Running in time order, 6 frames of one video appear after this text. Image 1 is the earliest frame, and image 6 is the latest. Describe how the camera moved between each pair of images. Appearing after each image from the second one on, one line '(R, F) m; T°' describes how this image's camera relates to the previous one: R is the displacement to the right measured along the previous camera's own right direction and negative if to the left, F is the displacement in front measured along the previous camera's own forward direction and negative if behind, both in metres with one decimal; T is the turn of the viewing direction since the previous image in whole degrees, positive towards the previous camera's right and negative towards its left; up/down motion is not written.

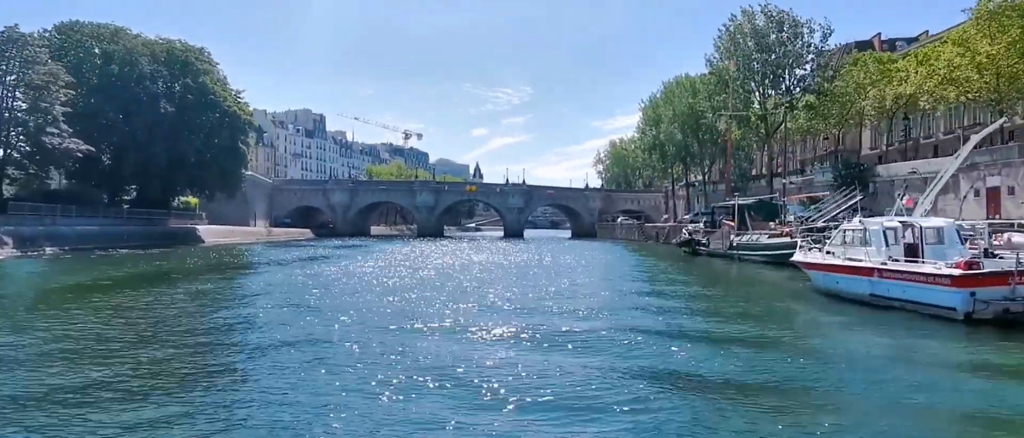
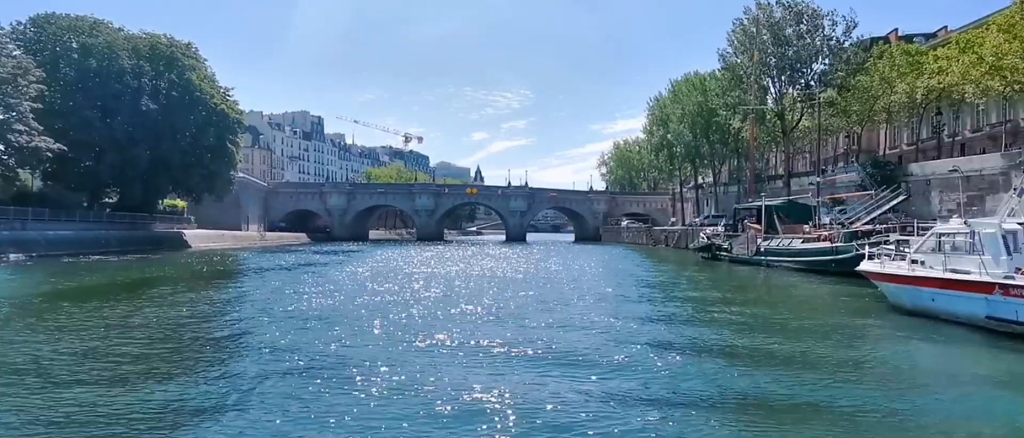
(-0.2, +3.2) m; 0°
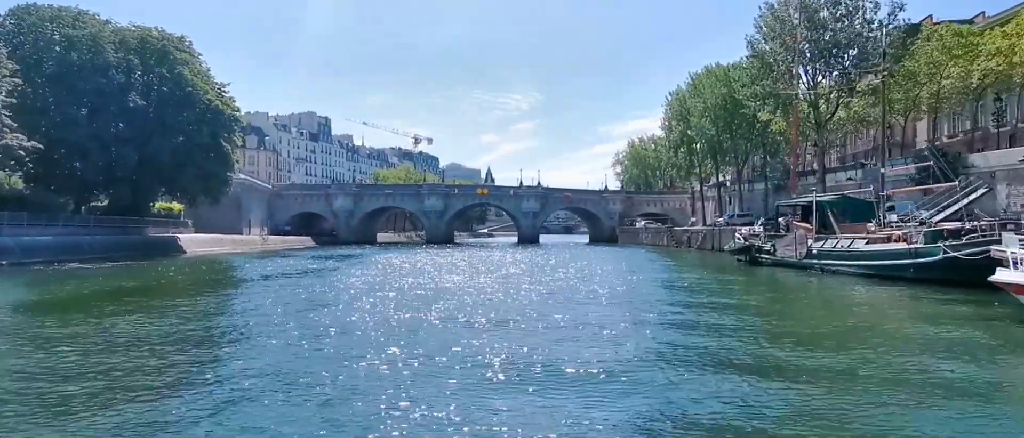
(-0.3, +3.7) m; -1°
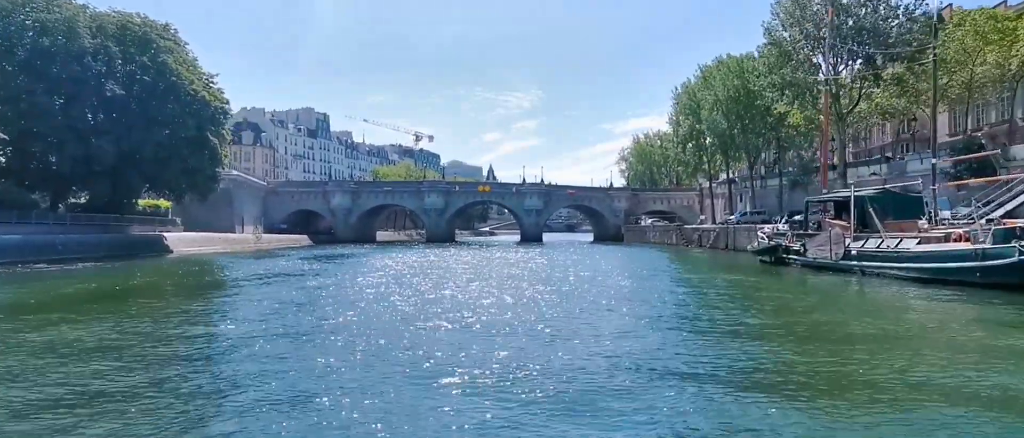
(-0.1, +2.9) m; 0°
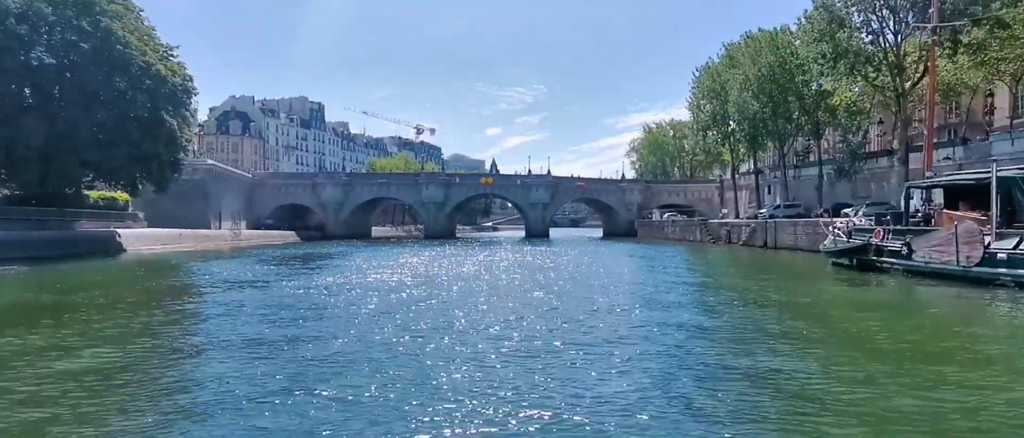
(-0.2, +7.2) m; 0°
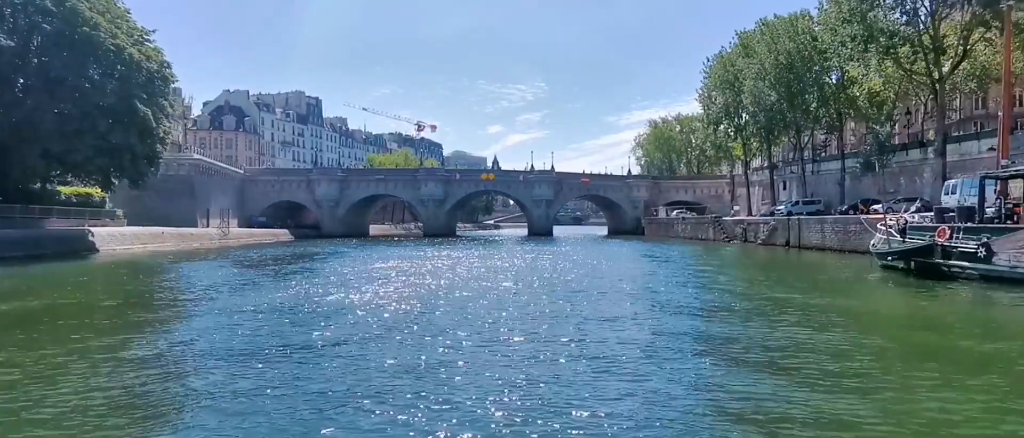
(-0.1, +3.4) m; 0°
